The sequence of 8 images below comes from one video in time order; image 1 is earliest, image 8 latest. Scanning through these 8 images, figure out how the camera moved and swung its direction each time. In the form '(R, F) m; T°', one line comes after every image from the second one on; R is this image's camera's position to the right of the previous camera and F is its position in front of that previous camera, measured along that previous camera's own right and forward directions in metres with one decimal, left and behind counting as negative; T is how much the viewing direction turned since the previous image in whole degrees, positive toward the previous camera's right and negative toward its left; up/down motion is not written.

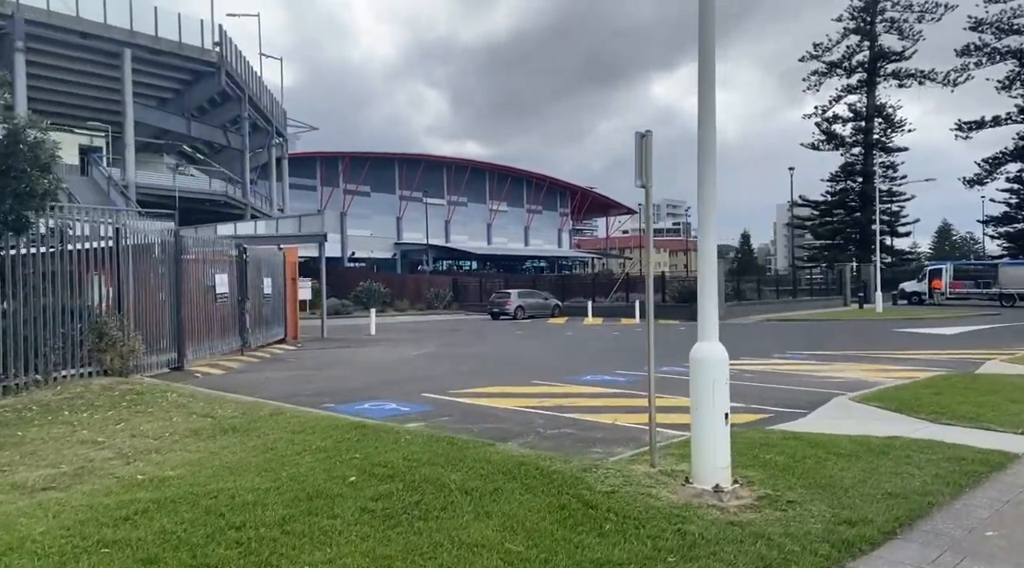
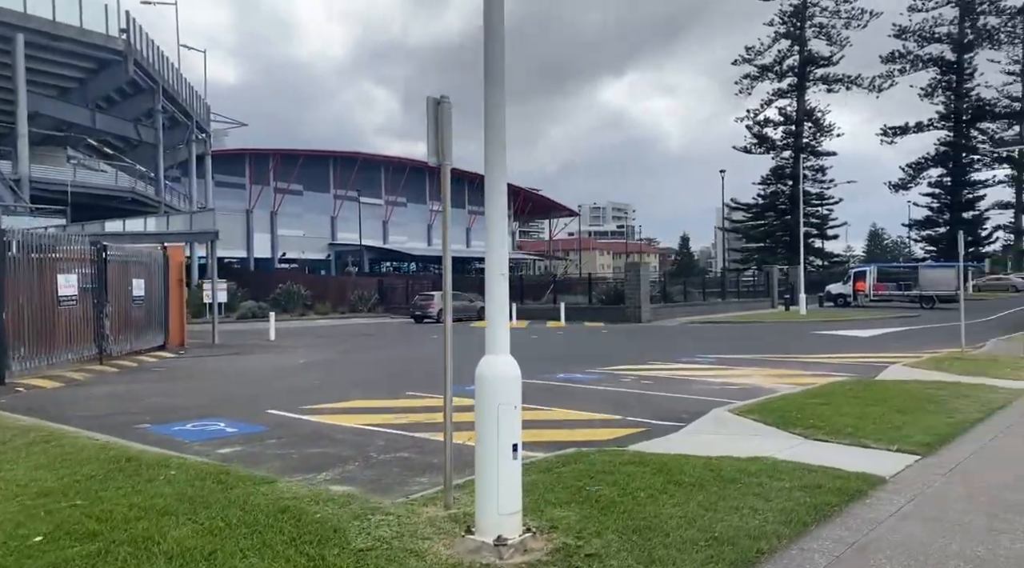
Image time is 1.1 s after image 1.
(+1.2, +0.9) m; +4°
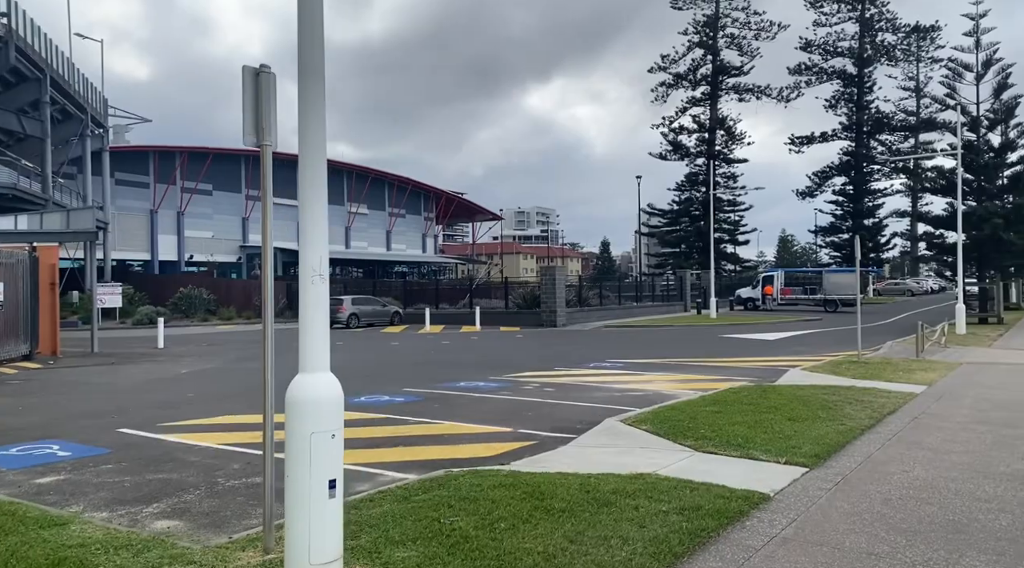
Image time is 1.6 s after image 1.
(+0.5, +0.6) m; +6°
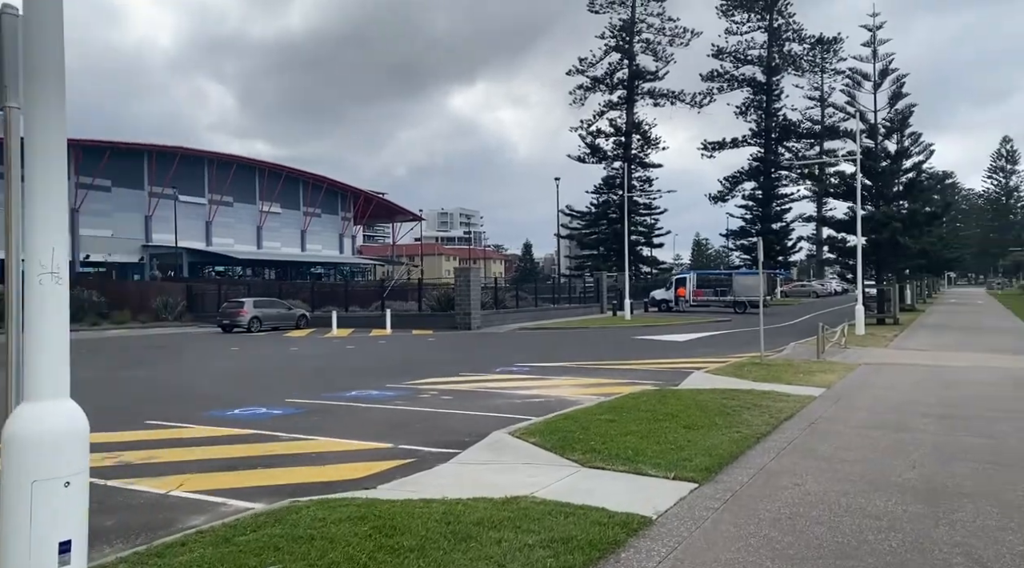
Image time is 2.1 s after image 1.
(+0.5, +0.7) m; +6°
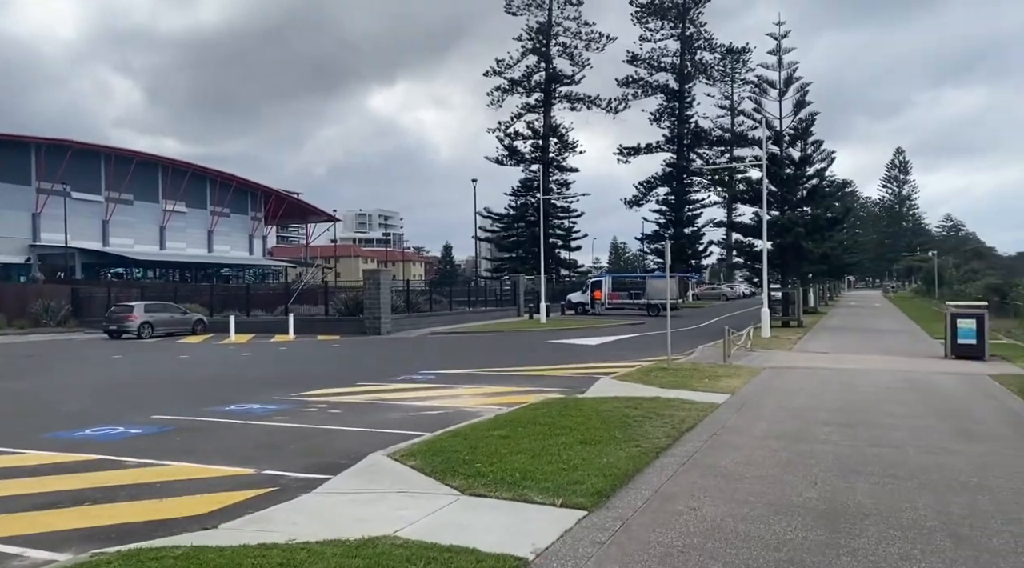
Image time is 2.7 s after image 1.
(+0.4, +0.7) m; +6°
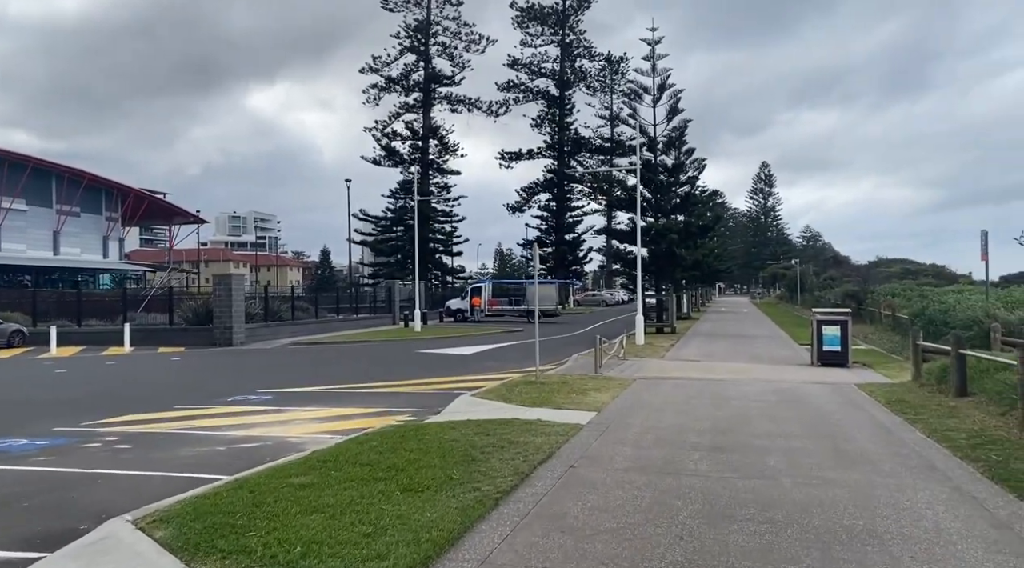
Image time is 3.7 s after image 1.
(+0.7, +1.5) m; +9°
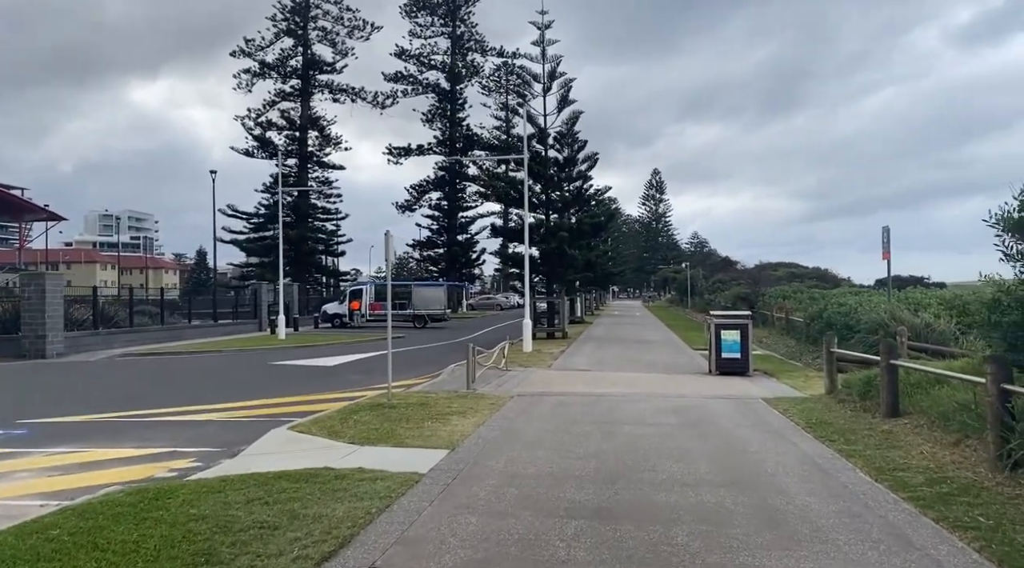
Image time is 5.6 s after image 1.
(+0.9, +2.9) m; +8°
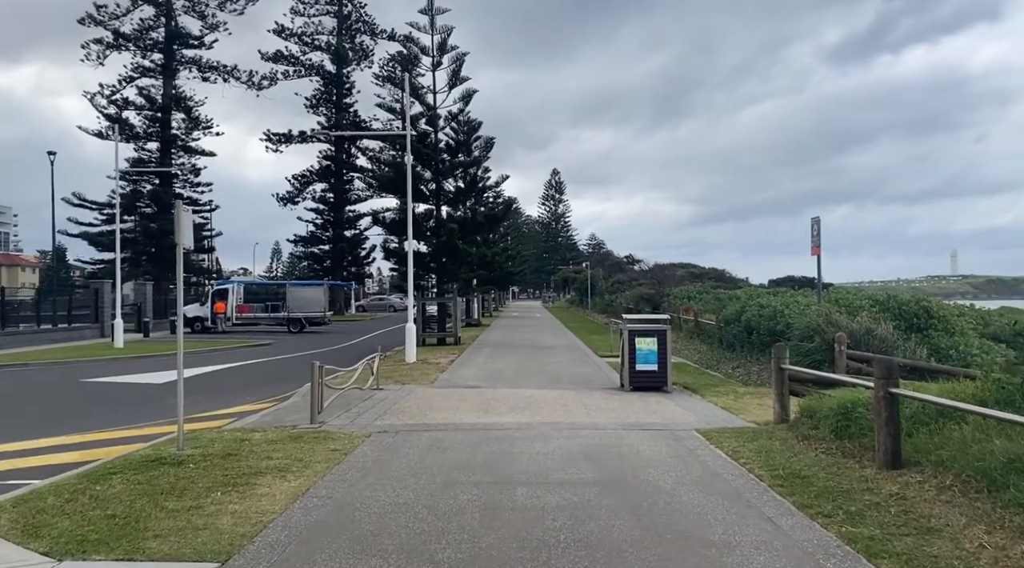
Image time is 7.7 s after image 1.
(+0.6, +3.5) m; +8°
